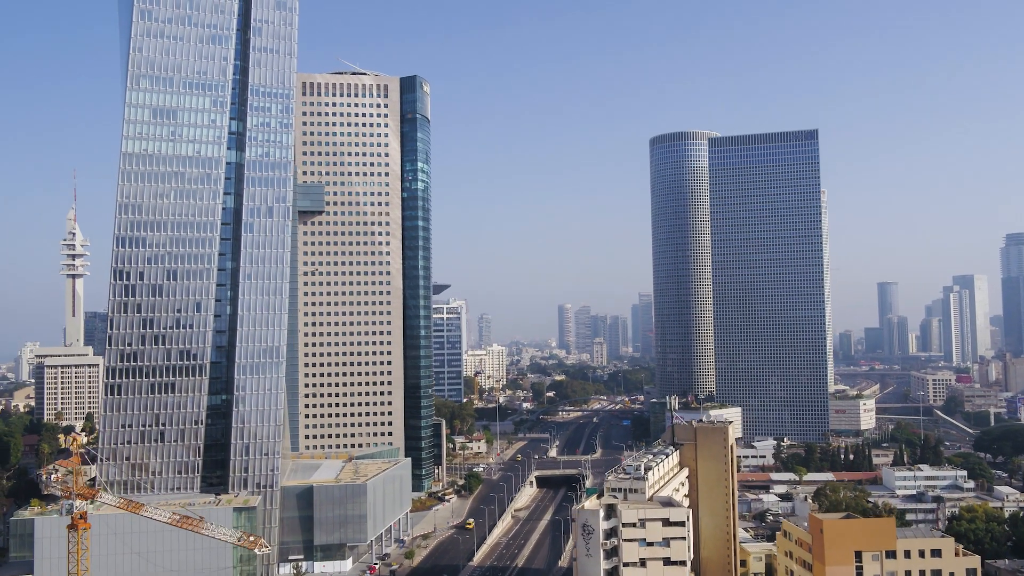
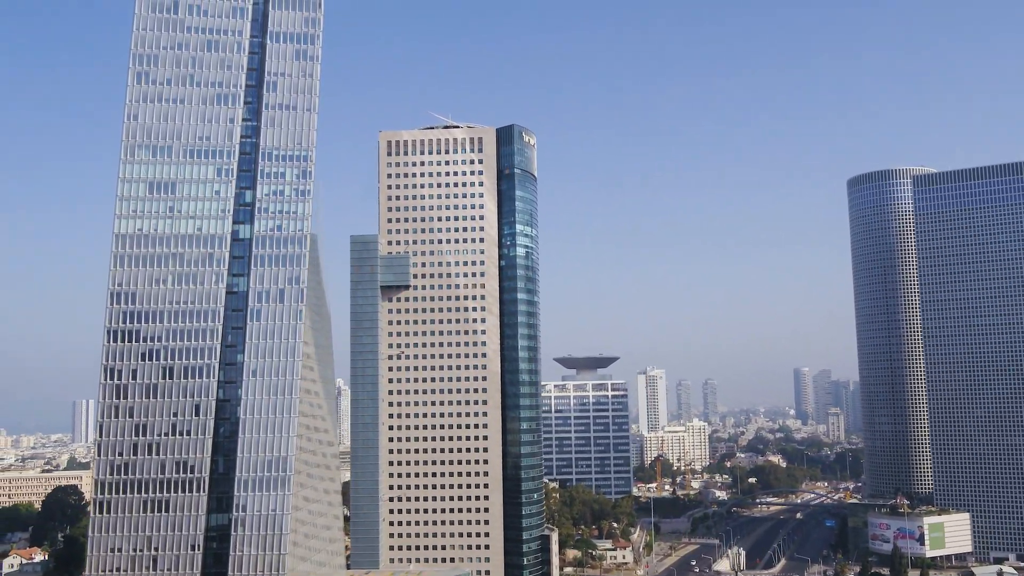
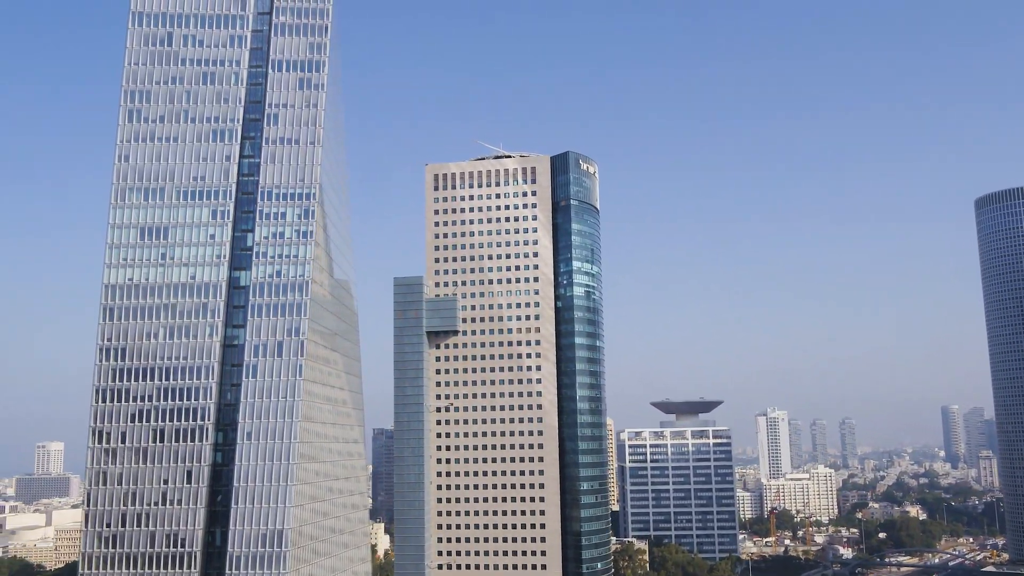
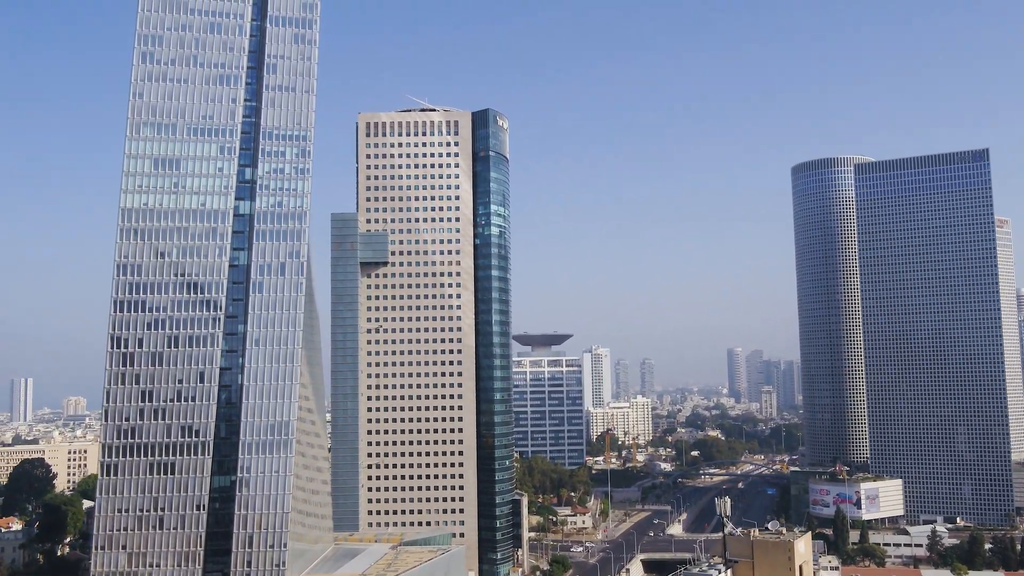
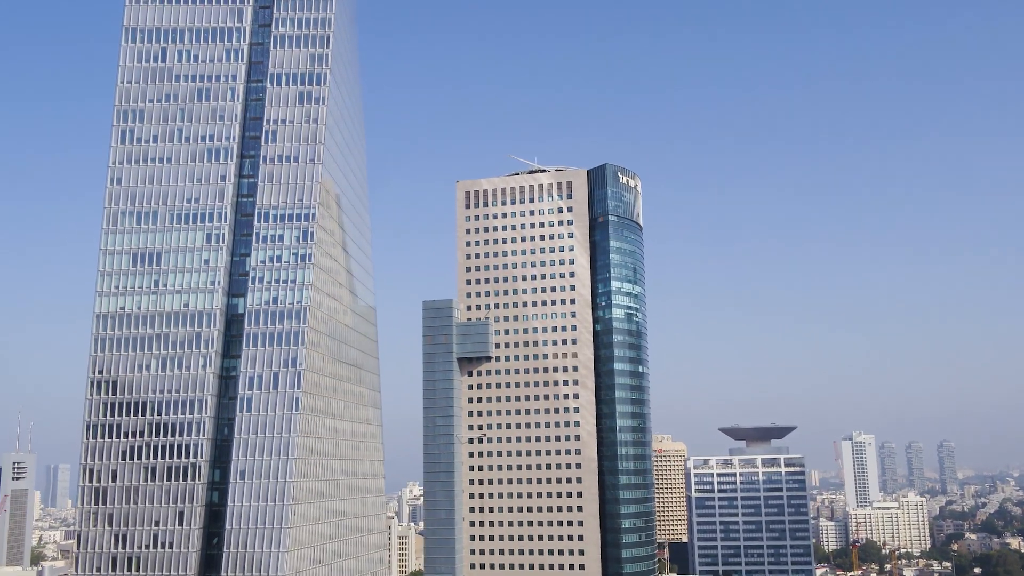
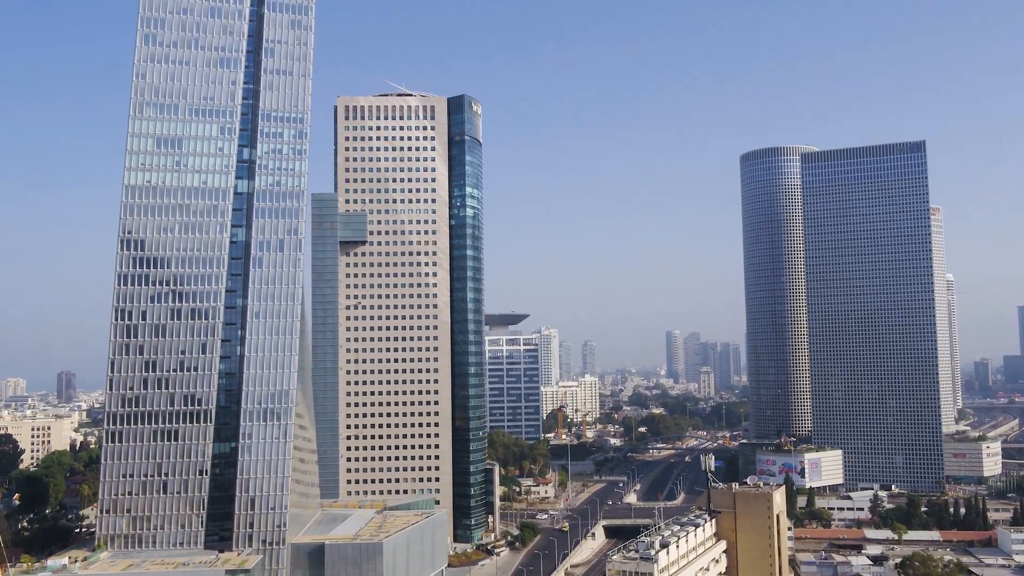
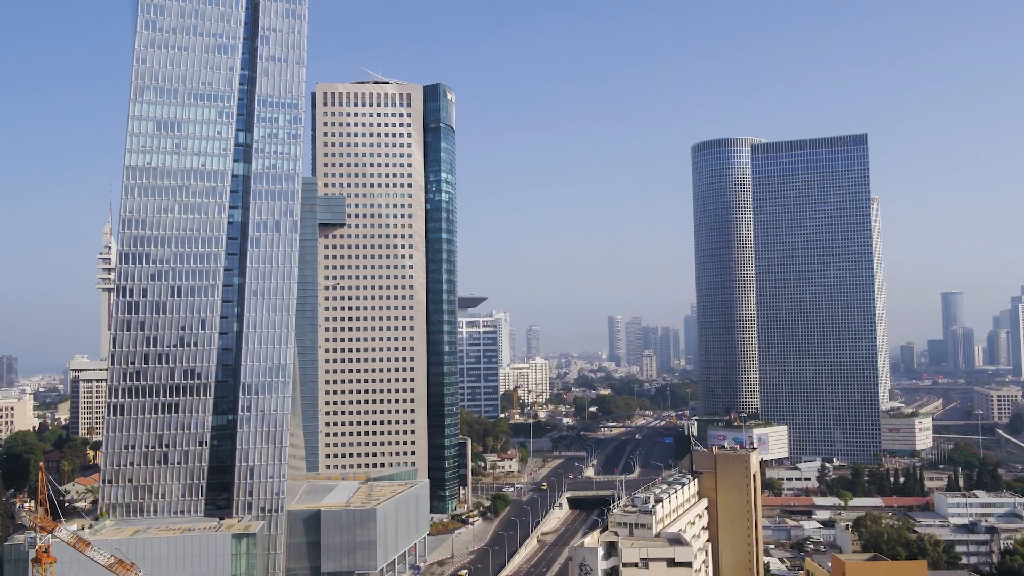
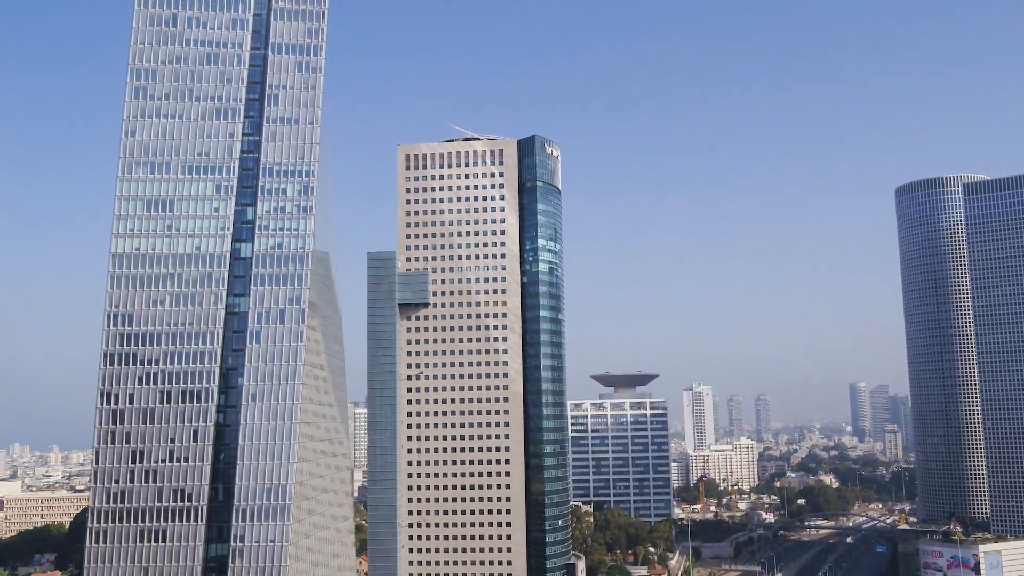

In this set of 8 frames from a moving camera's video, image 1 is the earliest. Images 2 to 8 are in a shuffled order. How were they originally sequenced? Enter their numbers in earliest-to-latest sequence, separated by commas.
7, 6, 4, 2, 8, 3, 5
